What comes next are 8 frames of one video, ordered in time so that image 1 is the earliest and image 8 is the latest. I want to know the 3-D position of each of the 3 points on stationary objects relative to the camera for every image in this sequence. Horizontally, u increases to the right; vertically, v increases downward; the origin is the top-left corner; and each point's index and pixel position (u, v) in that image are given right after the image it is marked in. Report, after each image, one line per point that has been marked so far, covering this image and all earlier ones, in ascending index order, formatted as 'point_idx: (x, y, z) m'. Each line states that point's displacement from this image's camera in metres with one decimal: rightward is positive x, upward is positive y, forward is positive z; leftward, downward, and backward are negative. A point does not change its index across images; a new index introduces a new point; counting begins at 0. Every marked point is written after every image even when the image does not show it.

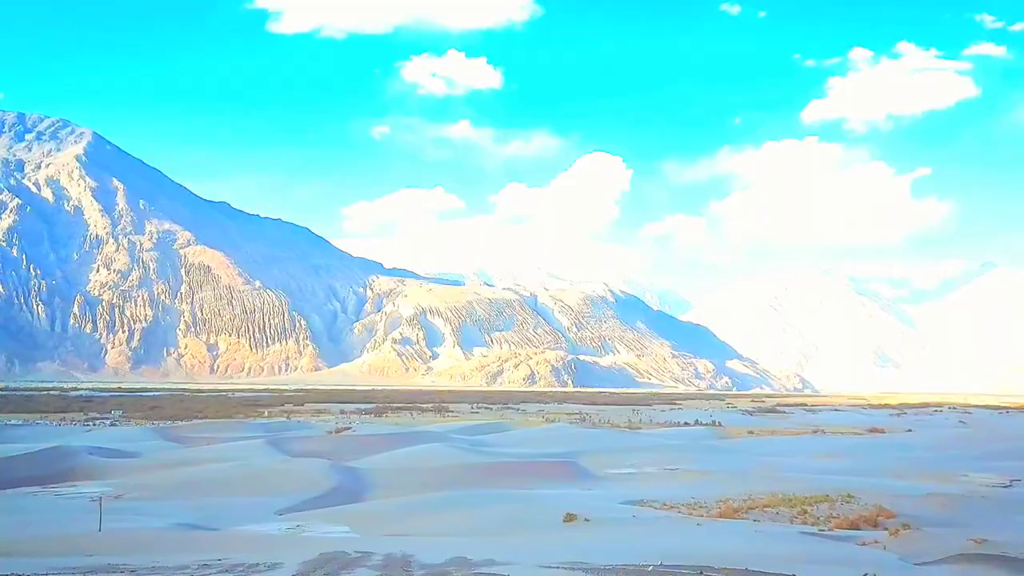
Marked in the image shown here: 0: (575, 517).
0: (+1.5, -5.6, +19.4) m
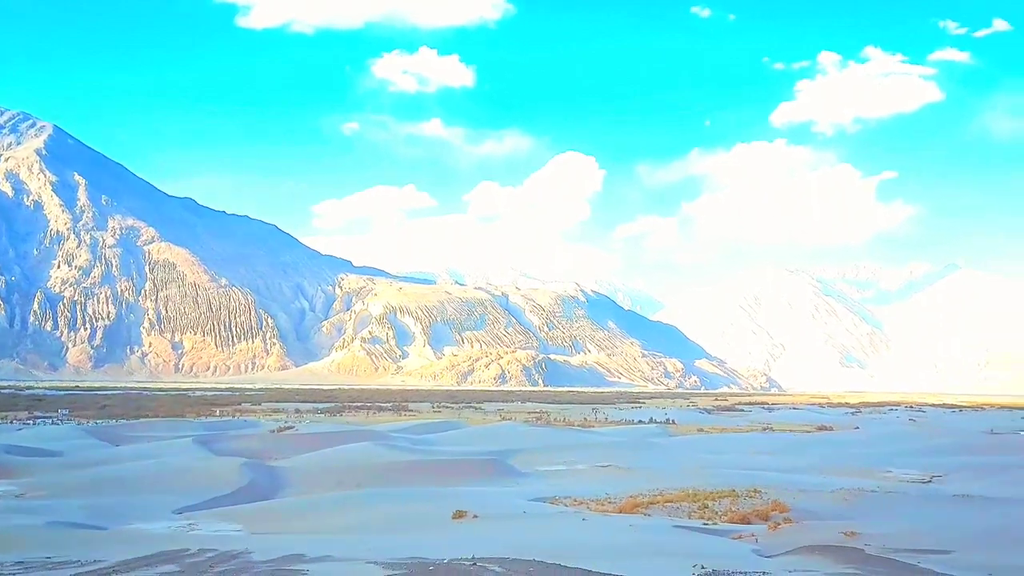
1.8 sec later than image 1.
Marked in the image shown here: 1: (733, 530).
0: (-1.2, -5.5, +19.4) m
1: (+5.0, -5.5, +18.0) m
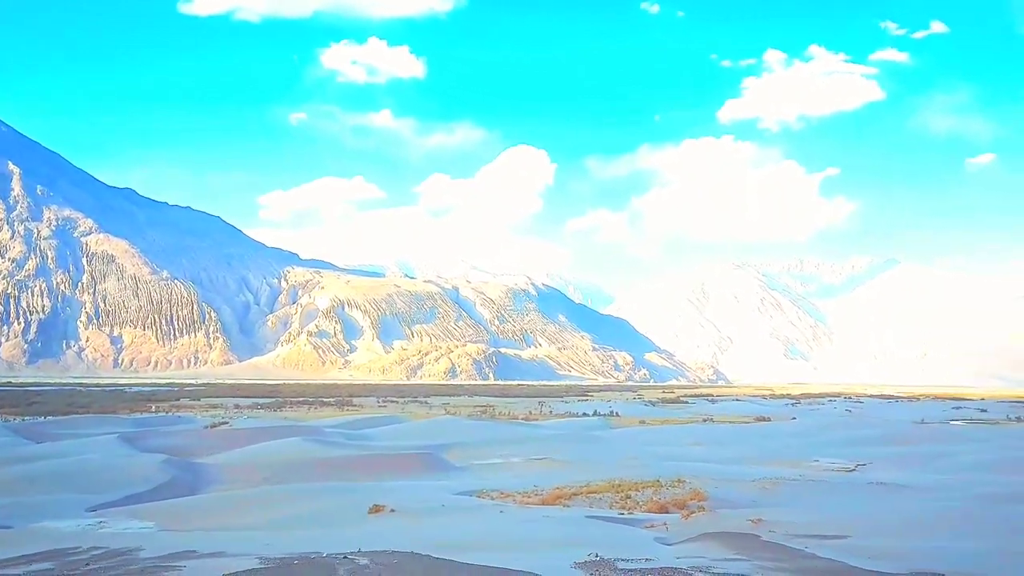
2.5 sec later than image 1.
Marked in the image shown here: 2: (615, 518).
0: (-3.2, -5.3, +19.2) m
1: (+3.1, -5.4, +18.3) m
2: (+2.3, -5.3, +18.3) m
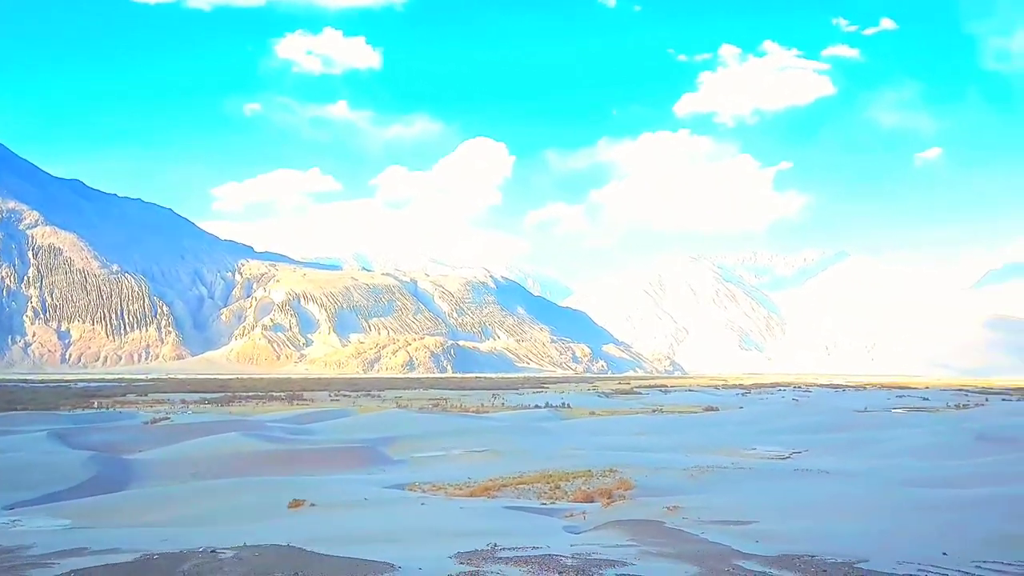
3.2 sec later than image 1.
0: (-5.1, -5.1, +19.0) m
1: (+1.3, -5.1, +18.4) m
2: (+0.5, -5.1, +18.4) m
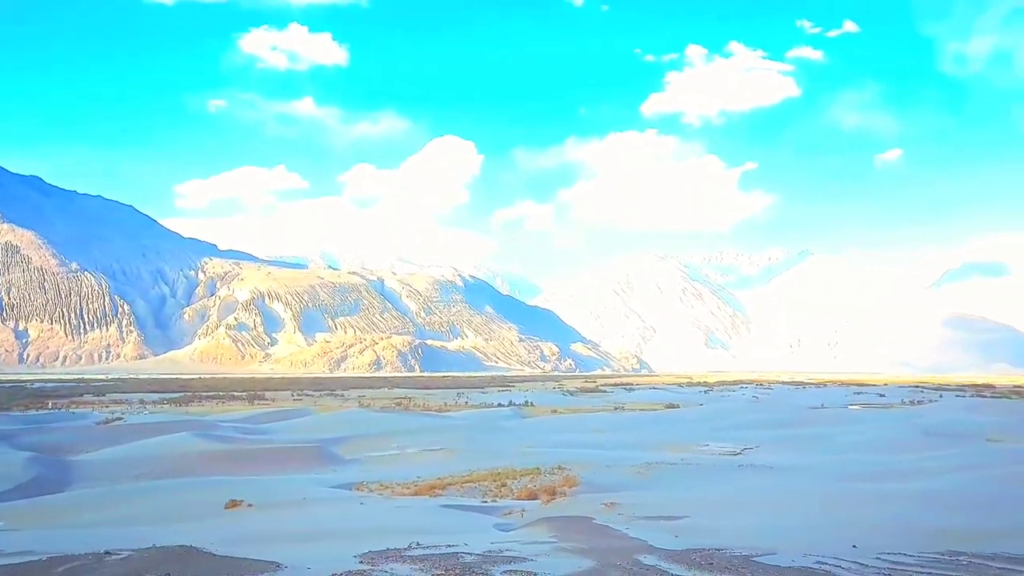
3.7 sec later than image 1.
0: (-6.5, -5.1, +18.8) m
1: (-0.1, -5.1, +18.4) m
2: (-0.9, -5.1, +18.4) m
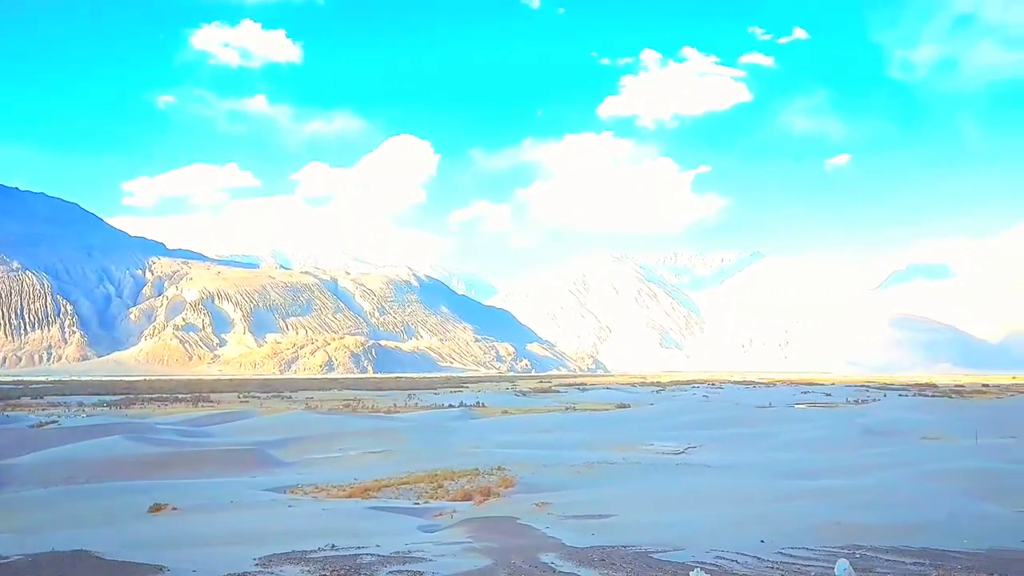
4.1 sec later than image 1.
0: (-8.1, -5.1, +18.3) m
1: (-1.7, -5.1, +18.3) m
2: (-2.5, -5.1, +18.2) m
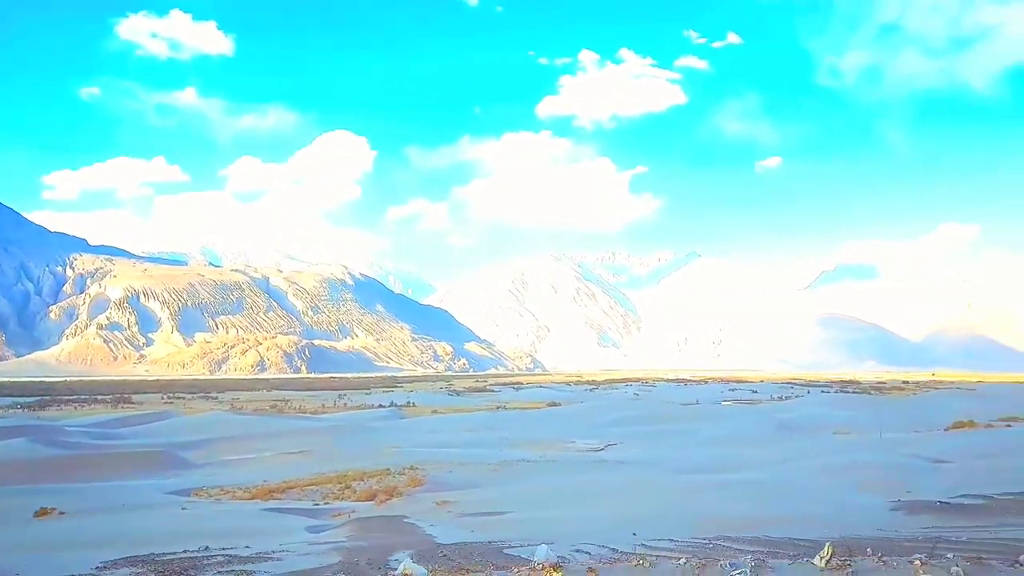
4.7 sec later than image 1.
0: (-10.4, -5.0, +17.7) m
1: (-4.0, -5.0, +18.1) m
2: (-4.8, -5.0, +18.0) m
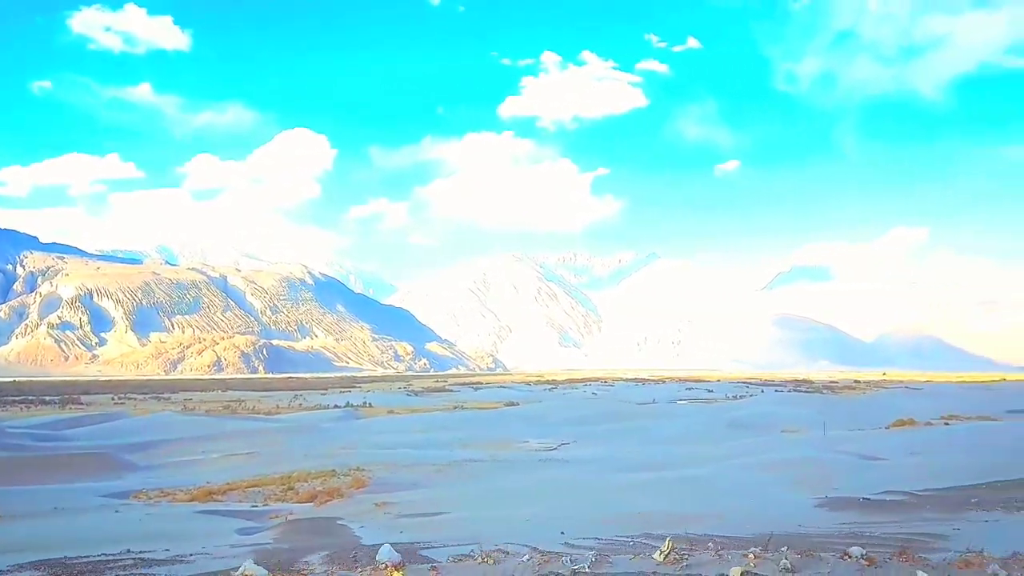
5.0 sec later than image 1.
0: (-11.7, -5.0, +17.3) m
1: (-5.4, -5.0, +18.0) m
2: (-6.1, -5.0, +17.8) m
